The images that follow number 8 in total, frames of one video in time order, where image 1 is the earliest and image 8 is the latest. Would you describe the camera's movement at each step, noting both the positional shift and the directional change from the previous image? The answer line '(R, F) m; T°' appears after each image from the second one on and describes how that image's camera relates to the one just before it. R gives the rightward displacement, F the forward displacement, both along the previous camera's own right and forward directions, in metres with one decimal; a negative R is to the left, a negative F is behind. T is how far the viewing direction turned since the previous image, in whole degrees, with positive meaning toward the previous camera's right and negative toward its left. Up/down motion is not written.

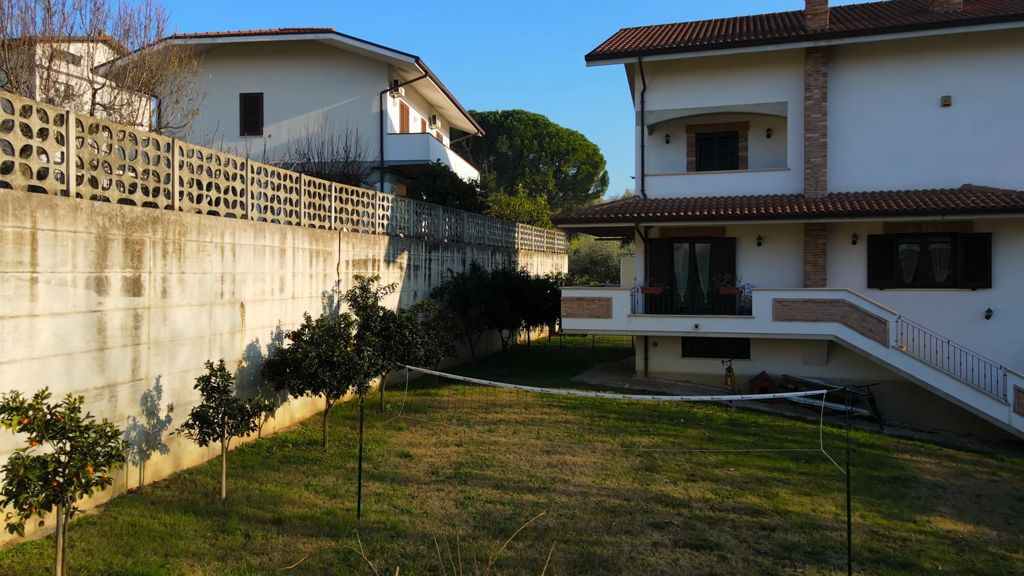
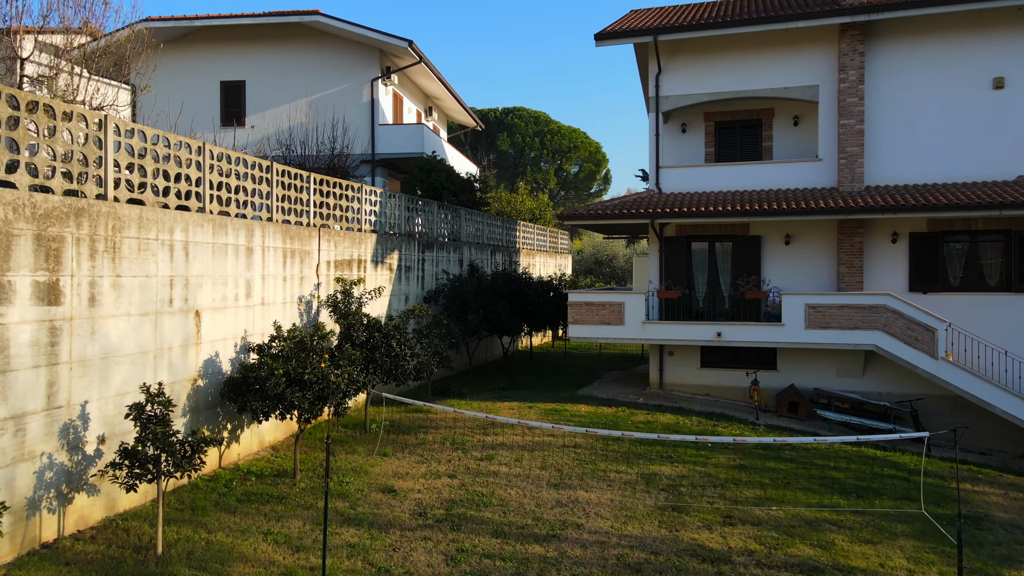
(0.0, +1.4) m; 0°
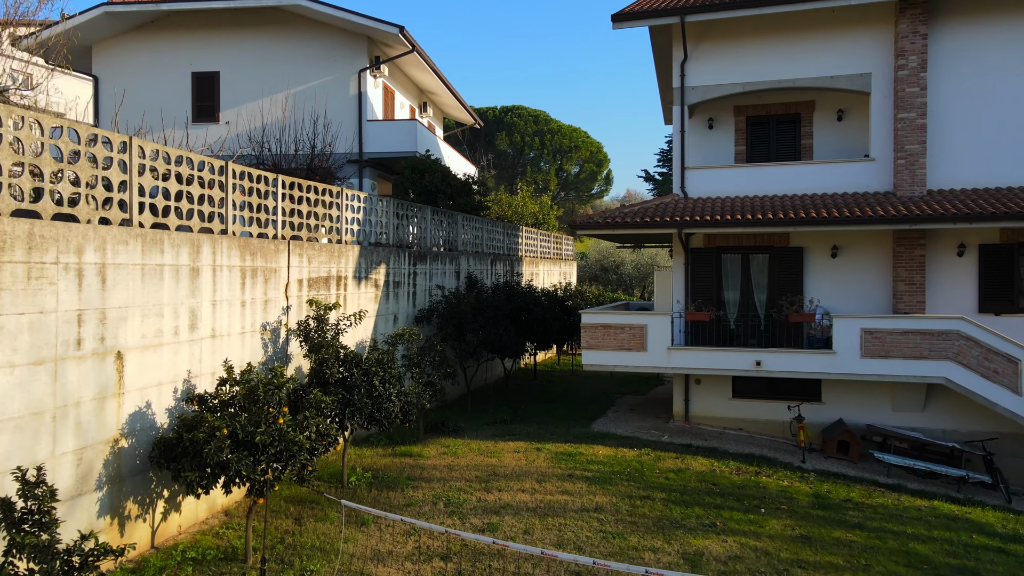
(-0.1, +1.7) m; 0°
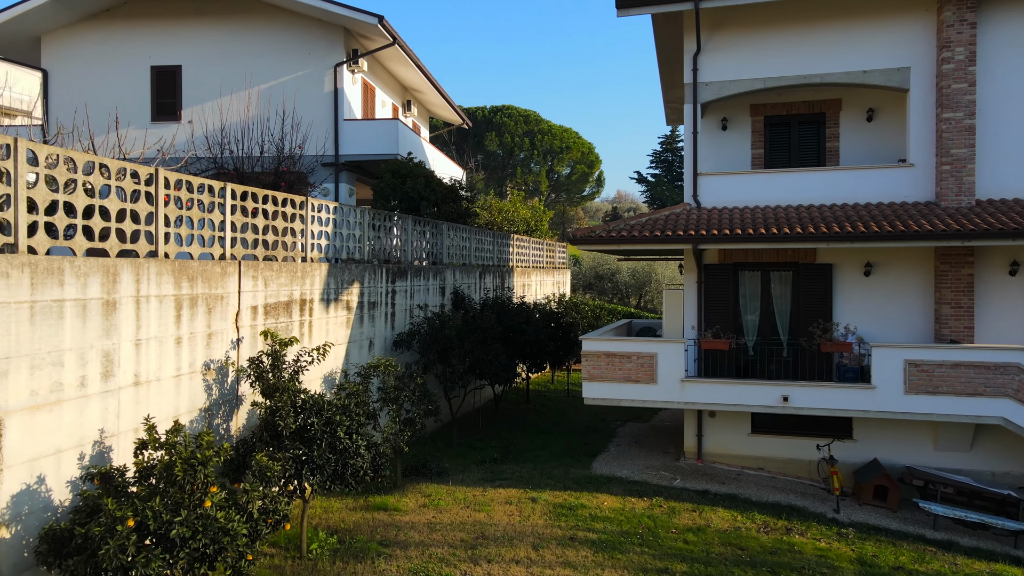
(0.0, +1.4) m; +1°
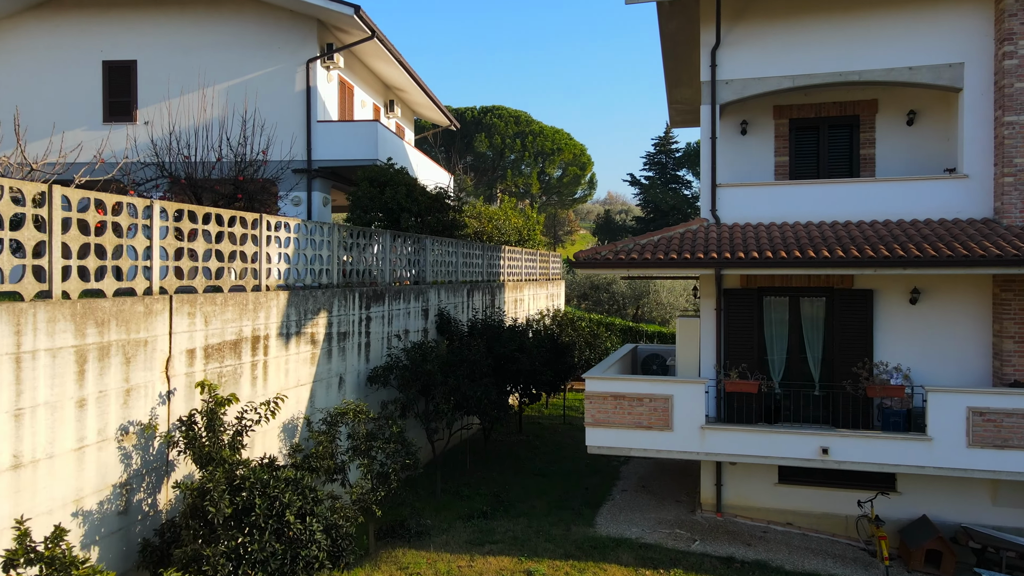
(0.0, +1.4) m; +1°
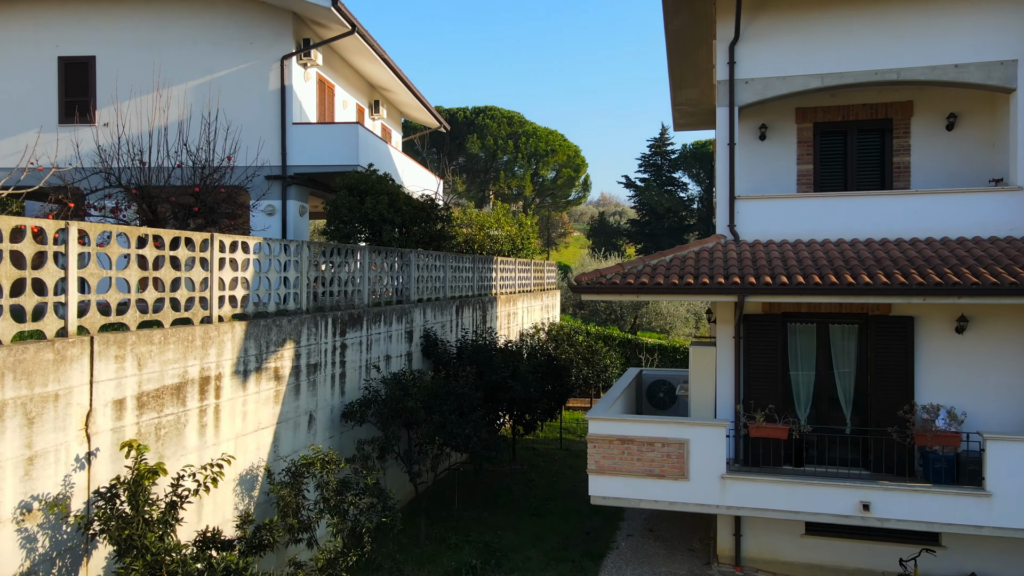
(0.0, +1.1) m; +1°
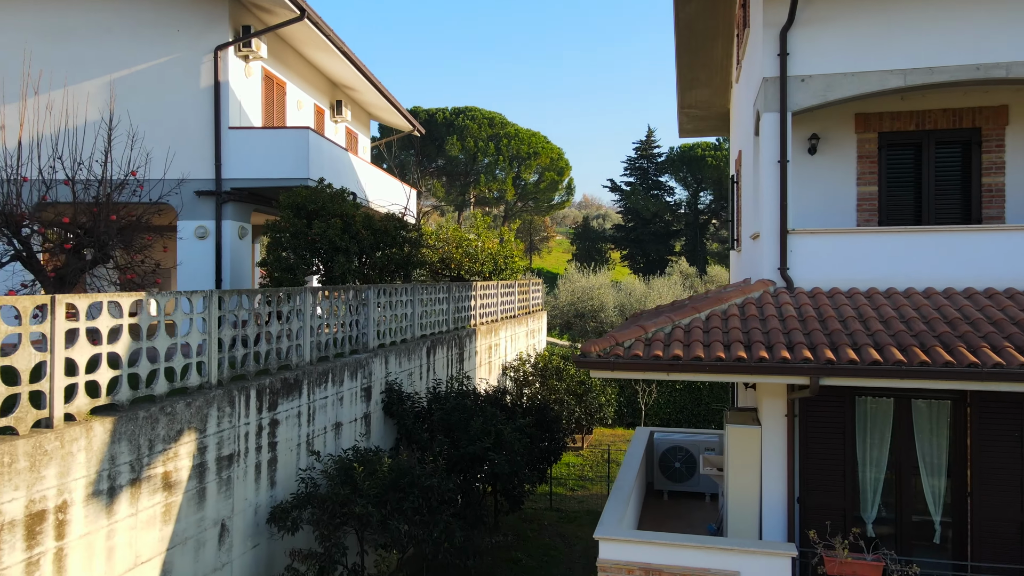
(0.0, +2.0) m; +1°
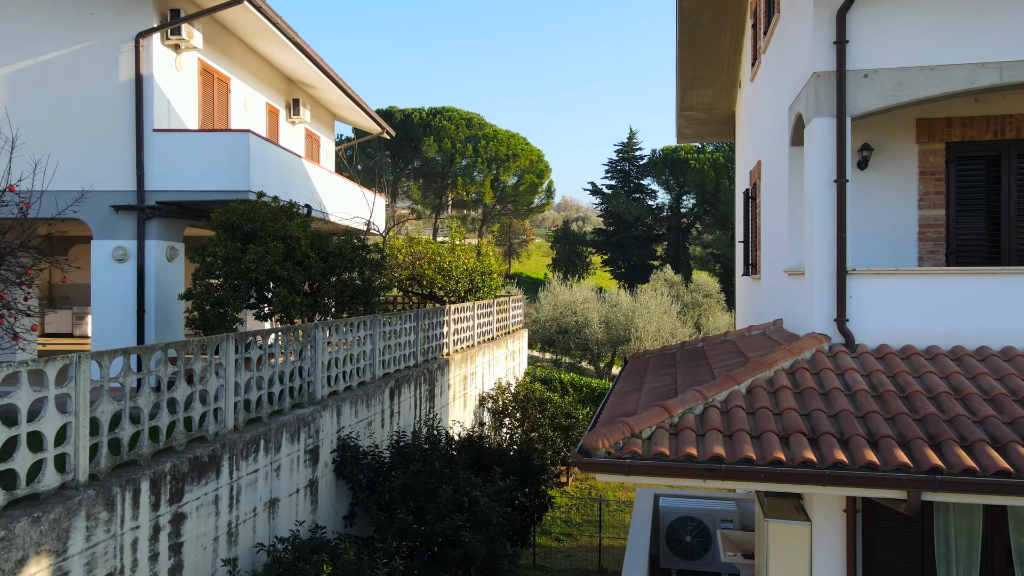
(0.0, +1.5) m; +2°
